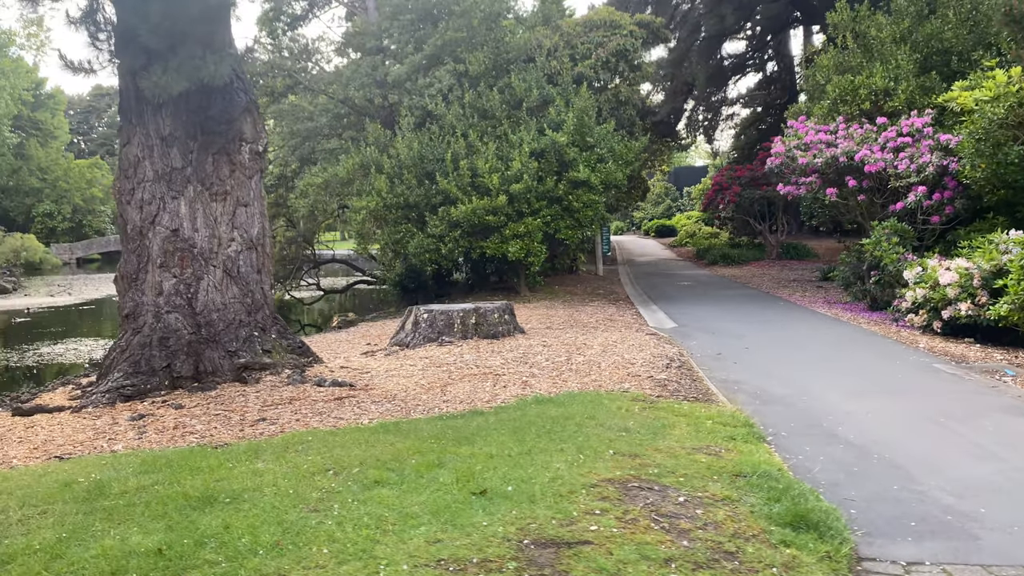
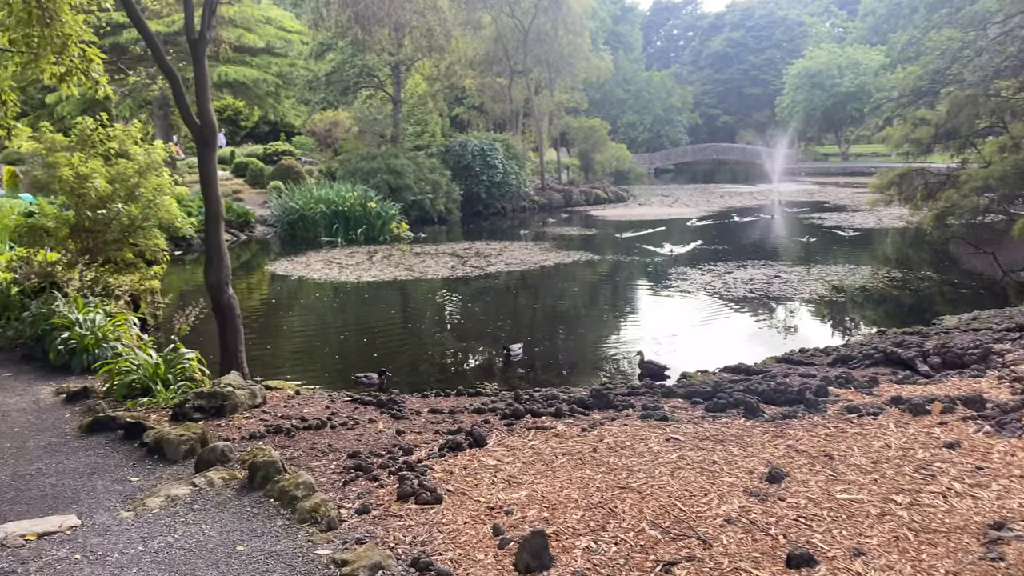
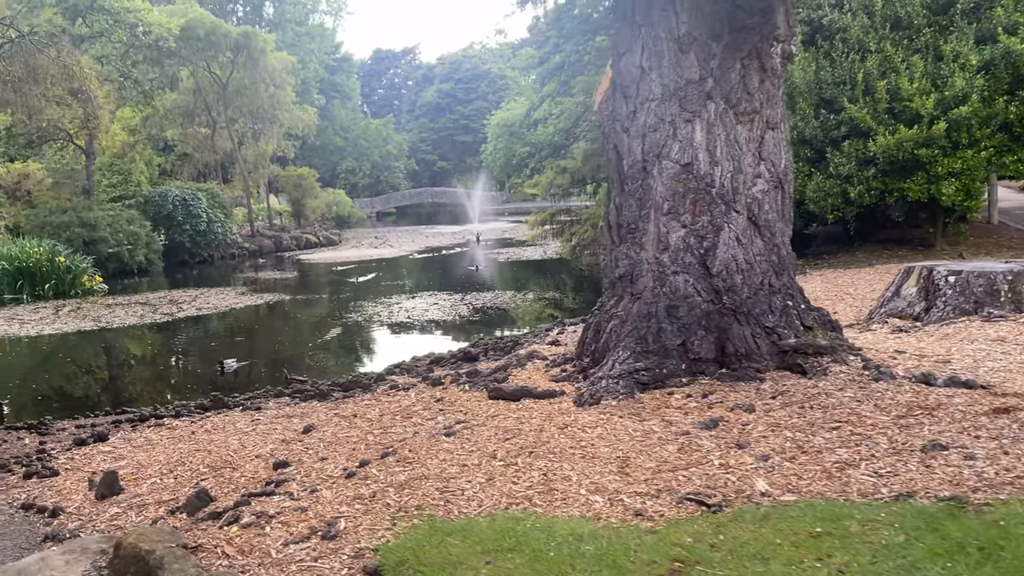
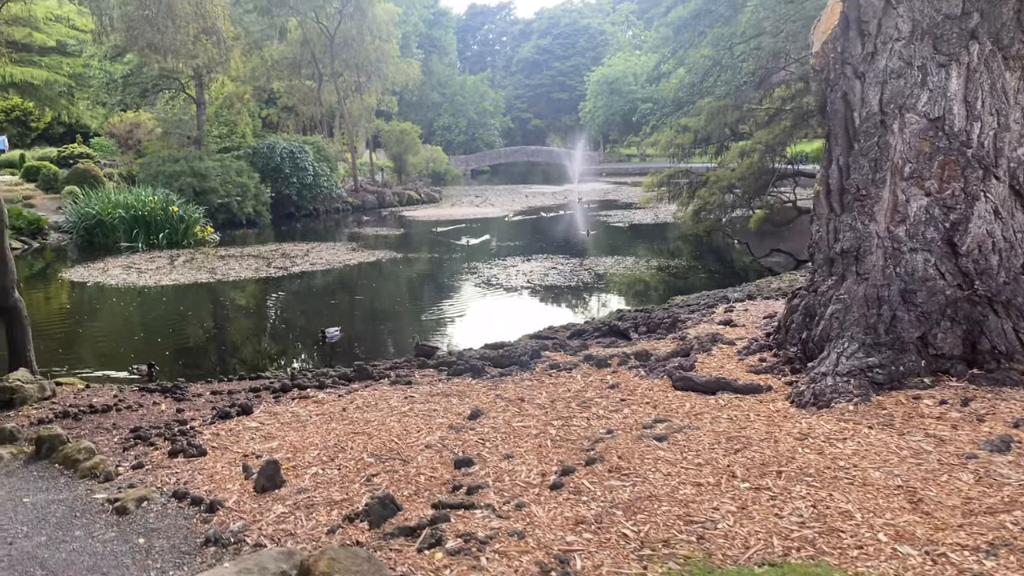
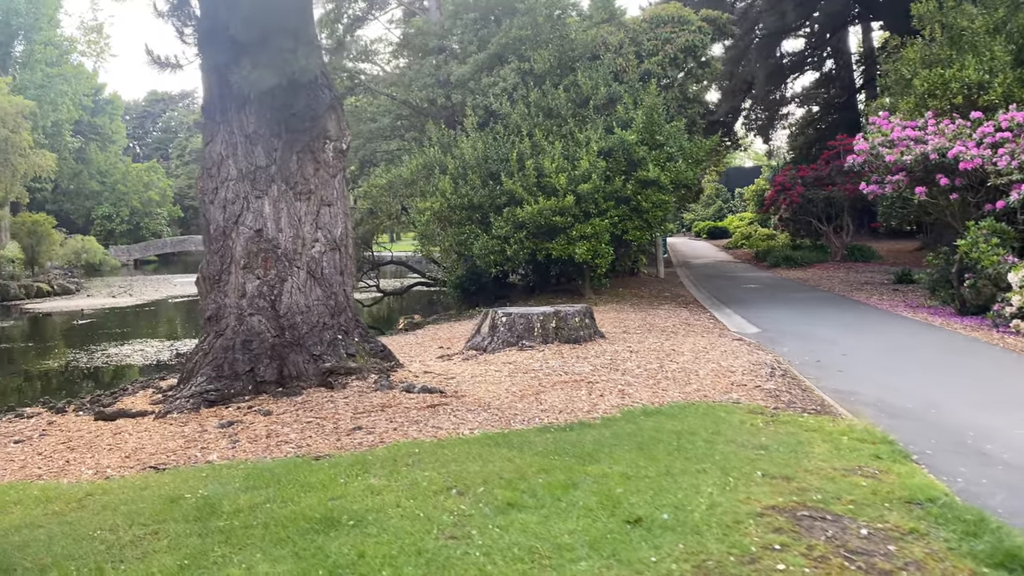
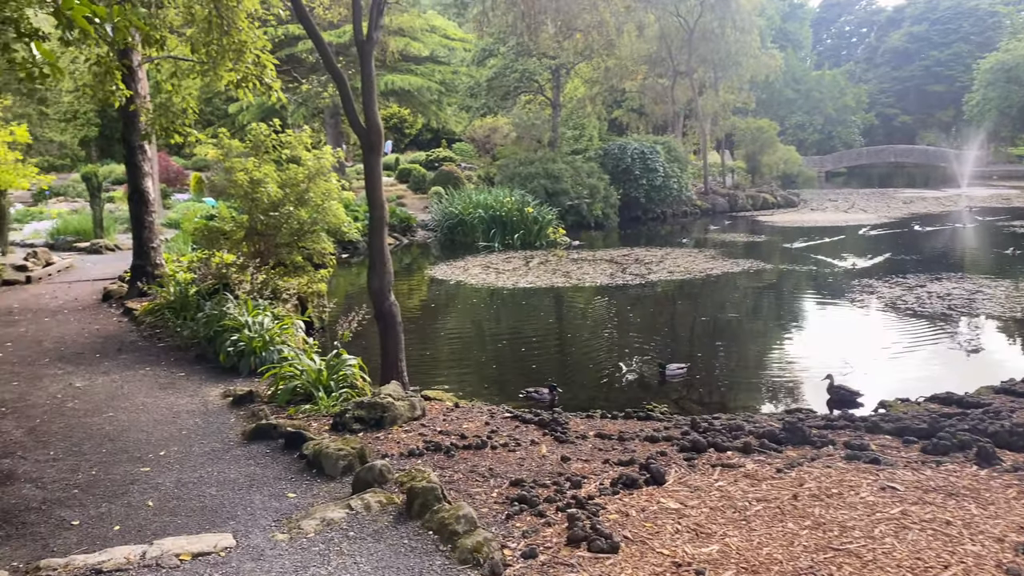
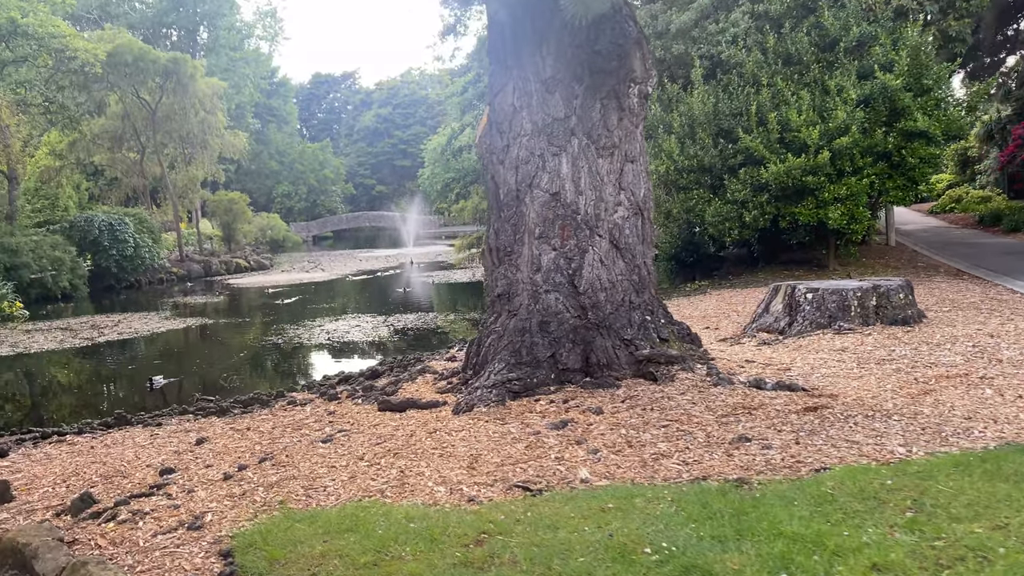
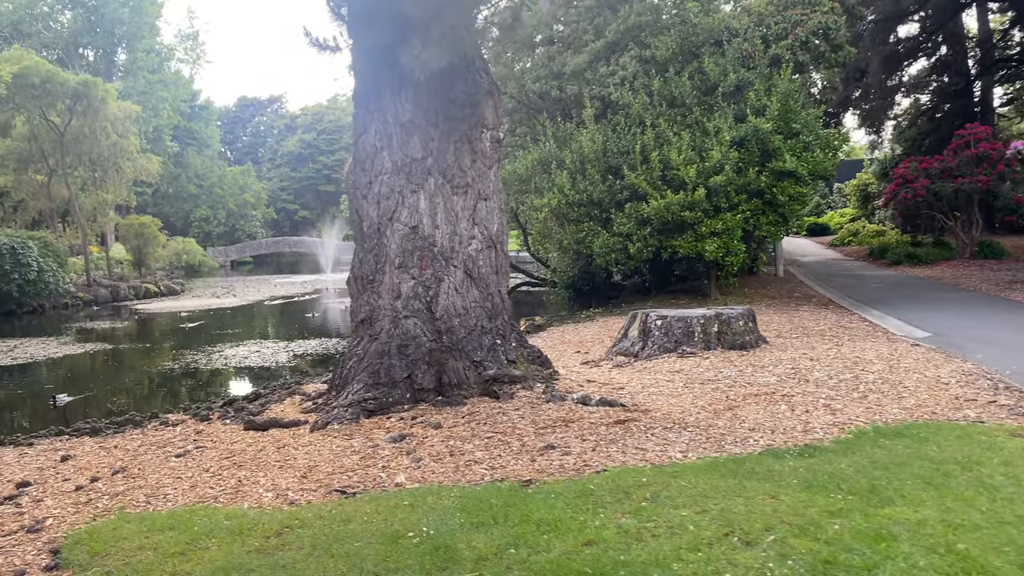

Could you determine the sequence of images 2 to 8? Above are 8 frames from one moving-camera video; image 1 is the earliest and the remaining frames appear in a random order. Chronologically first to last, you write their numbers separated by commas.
5, 8, 7, 3, 4, 2, 6
